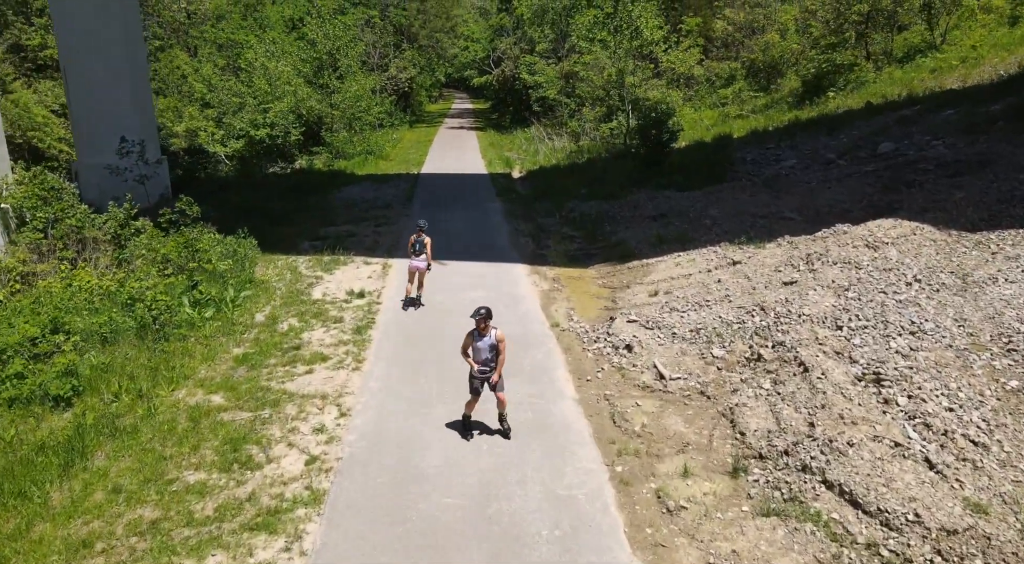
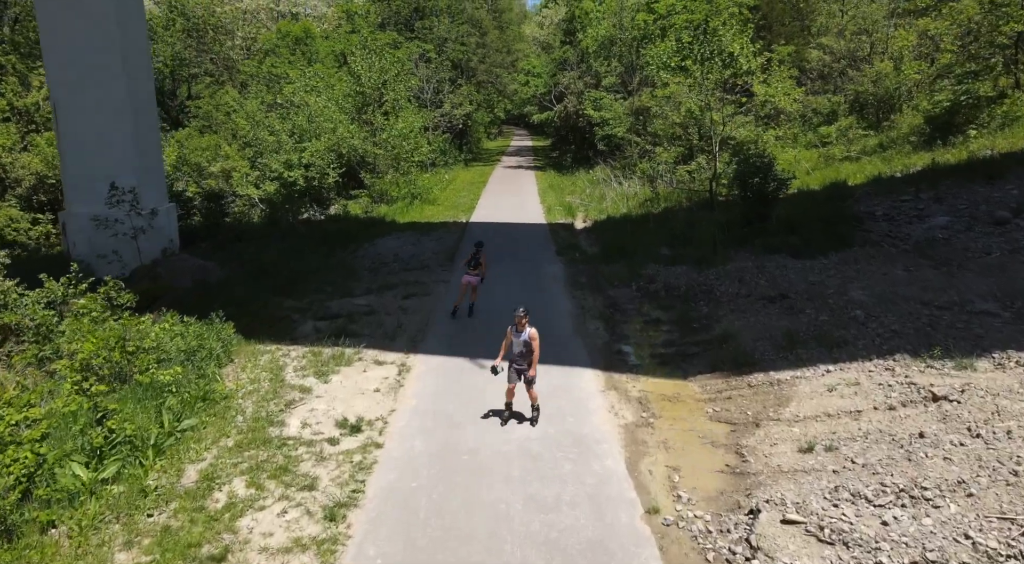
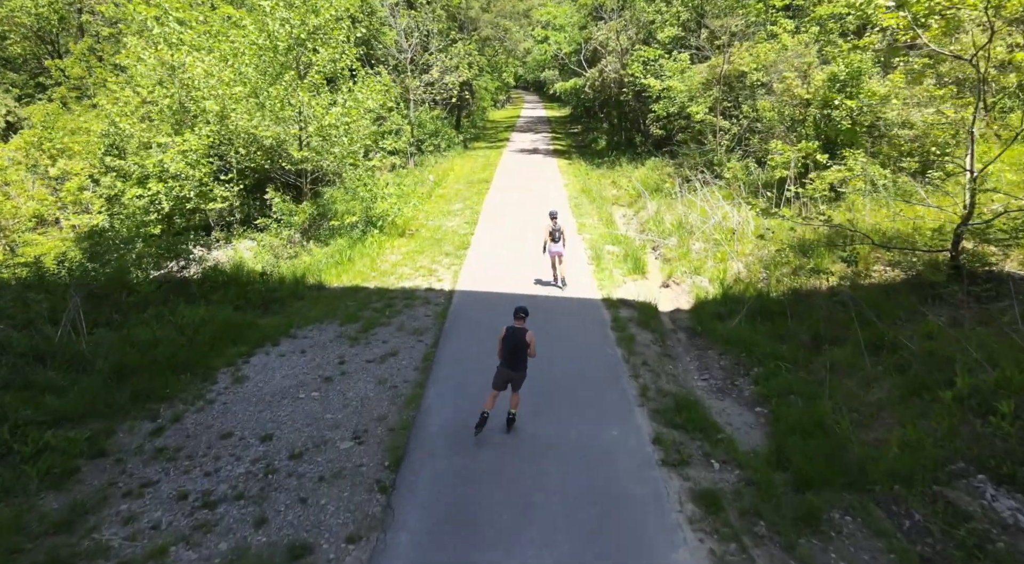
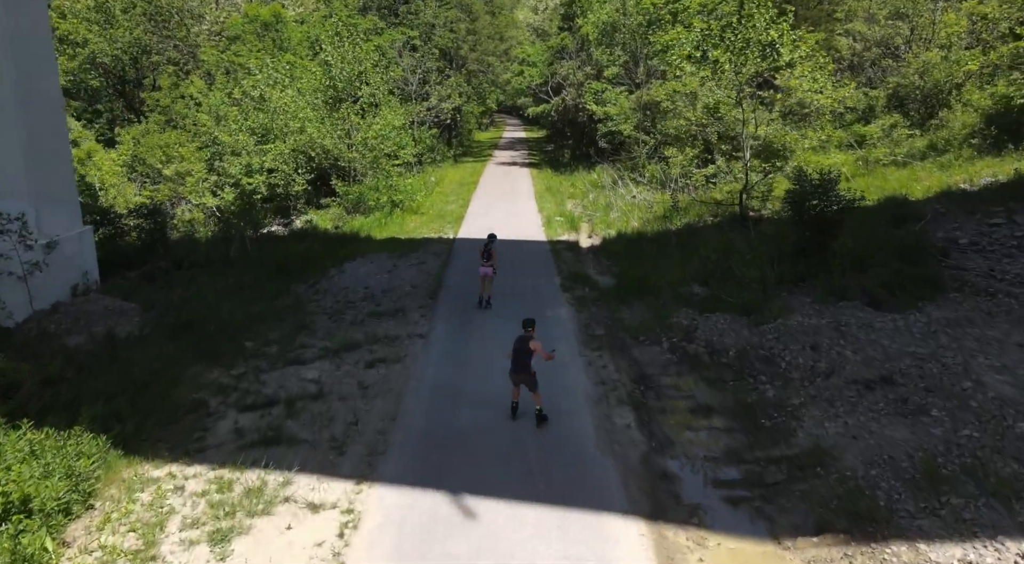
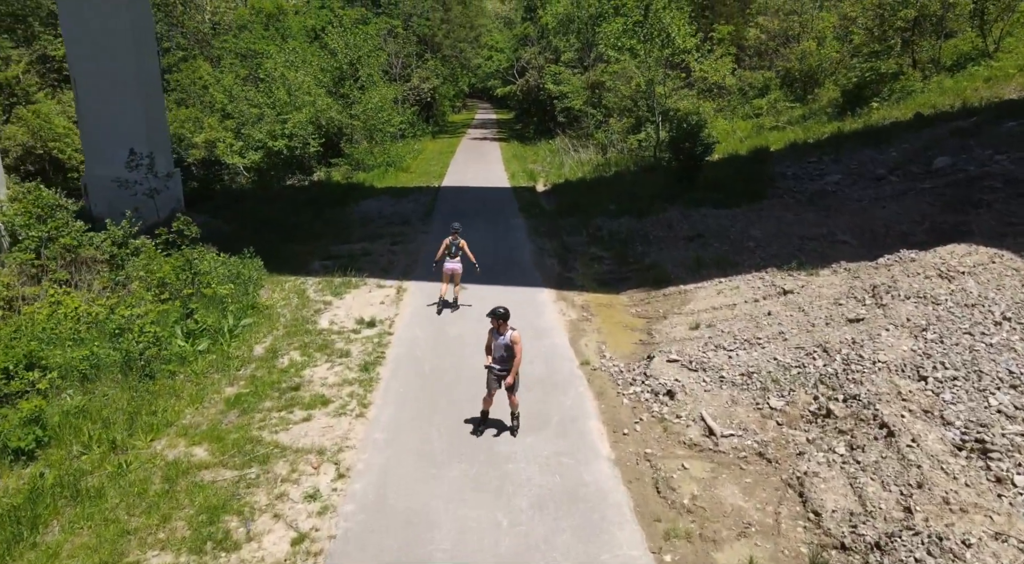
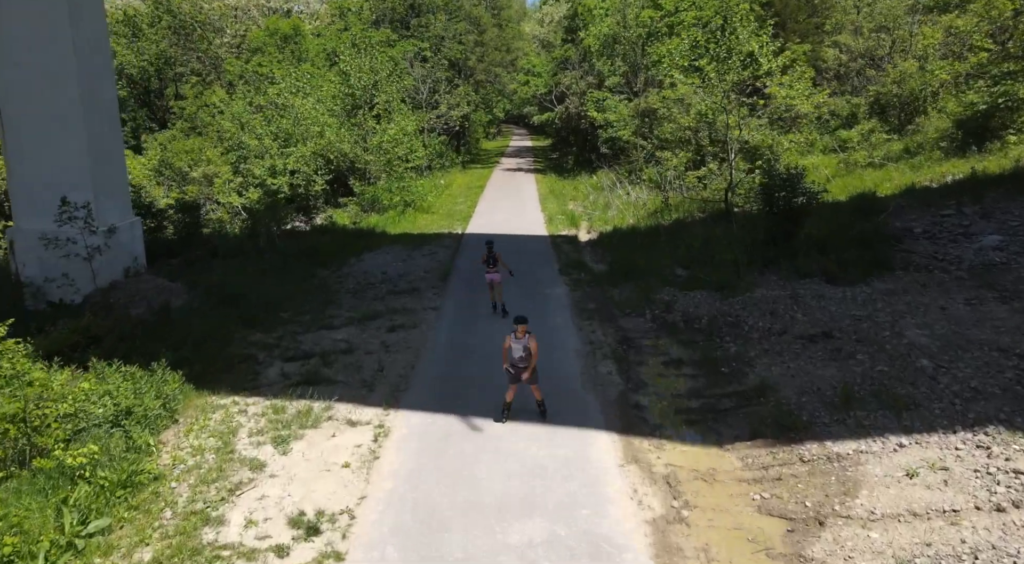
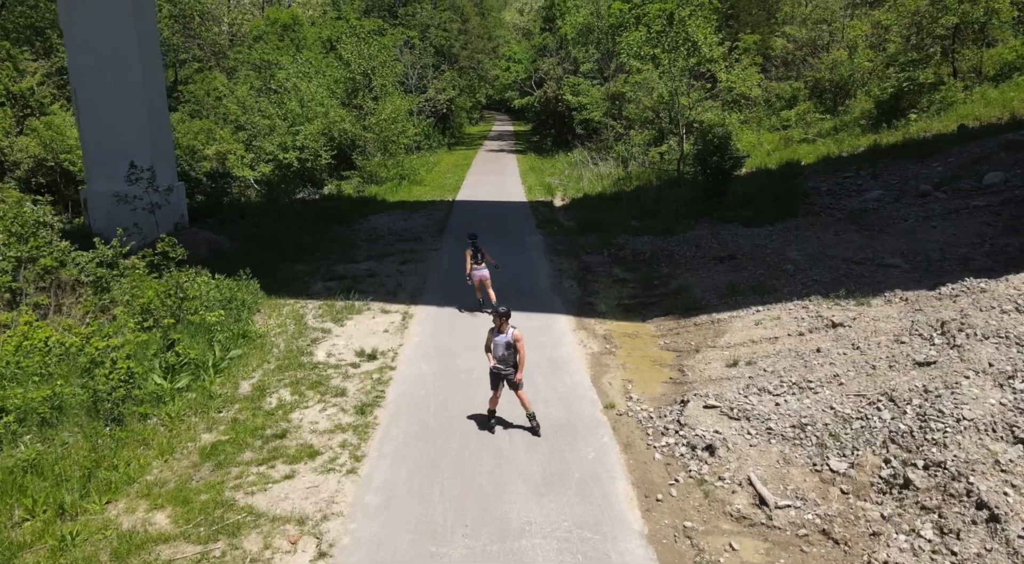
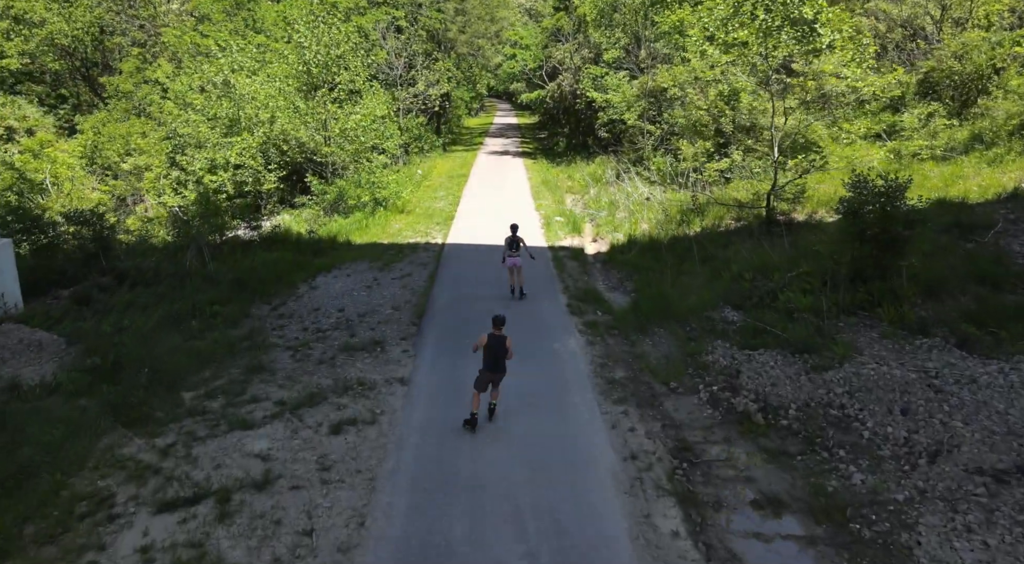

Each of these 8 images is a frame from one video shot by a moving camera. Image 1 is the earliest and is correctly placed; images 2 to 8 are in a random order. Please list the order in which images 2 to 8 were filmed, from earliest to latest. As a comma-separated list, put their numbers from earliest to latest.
5, 7, 2, 6, 4, 8, 3
